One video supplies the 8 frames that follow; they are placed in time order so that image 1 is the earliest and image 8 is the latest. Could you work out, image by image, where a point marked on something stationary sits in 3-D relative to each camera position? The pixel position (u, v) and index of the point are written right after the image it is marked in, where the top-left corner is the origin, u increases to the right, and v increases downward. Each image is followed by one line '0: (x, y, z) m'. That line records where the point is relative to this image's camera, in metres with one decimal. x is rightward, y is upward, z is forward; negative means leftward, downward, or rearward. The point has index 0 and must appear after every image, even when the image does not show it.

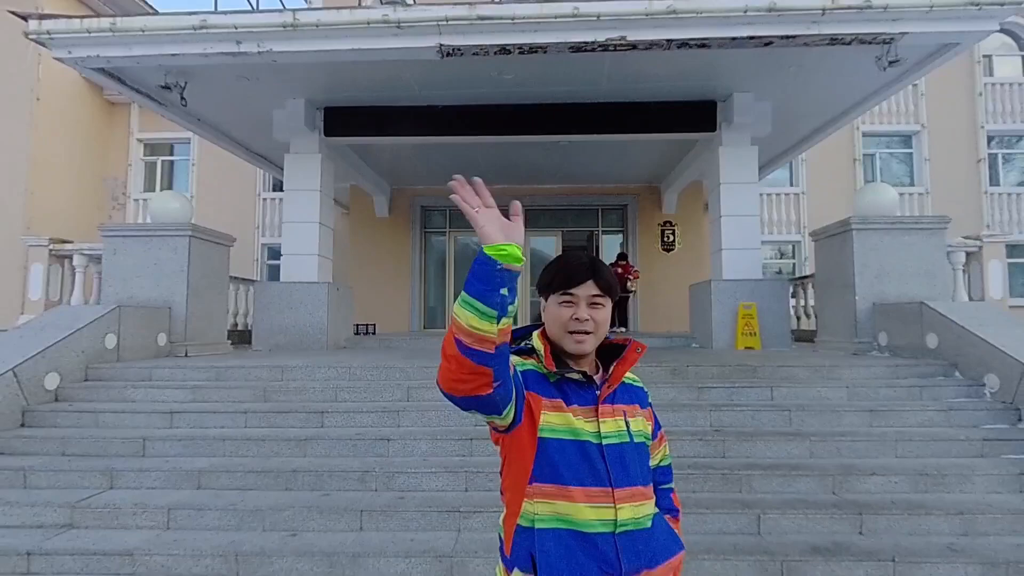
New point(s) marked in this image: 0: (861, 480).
0: (+2.2, -1.2, +3.4) m
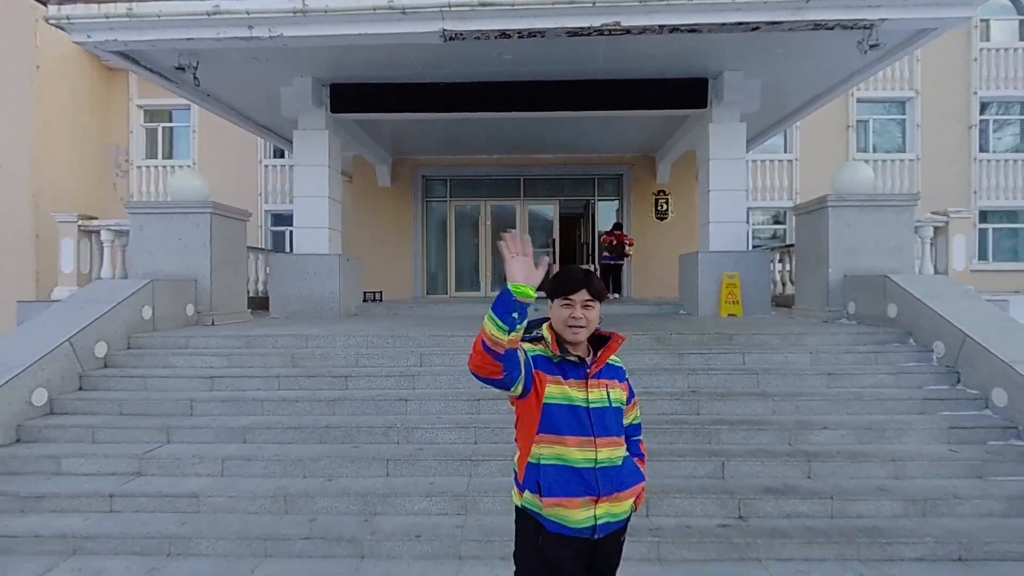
0: (+2.2, -1.0, +4.0) m
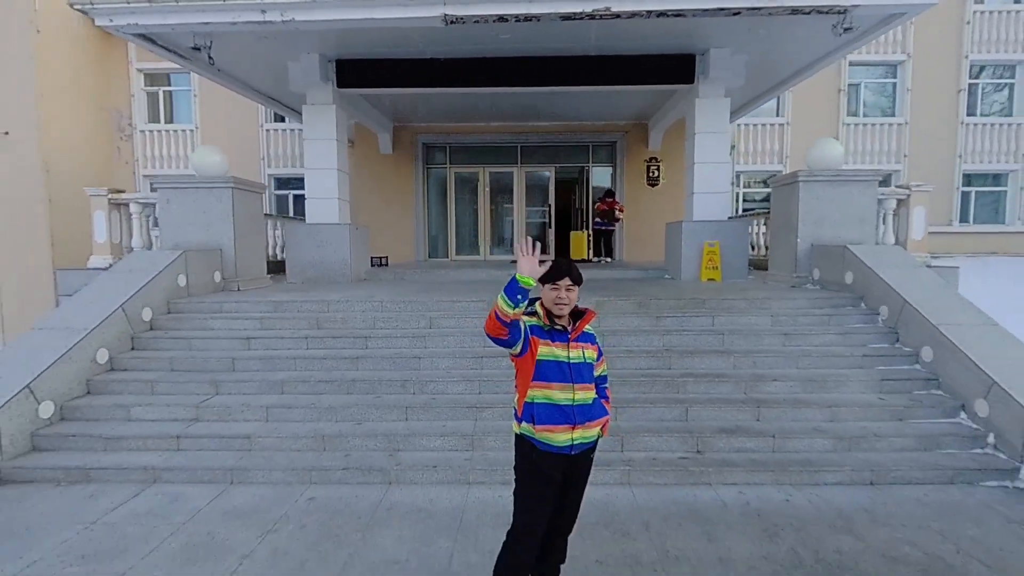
0: (+2.2, -0.8, +4.7) m
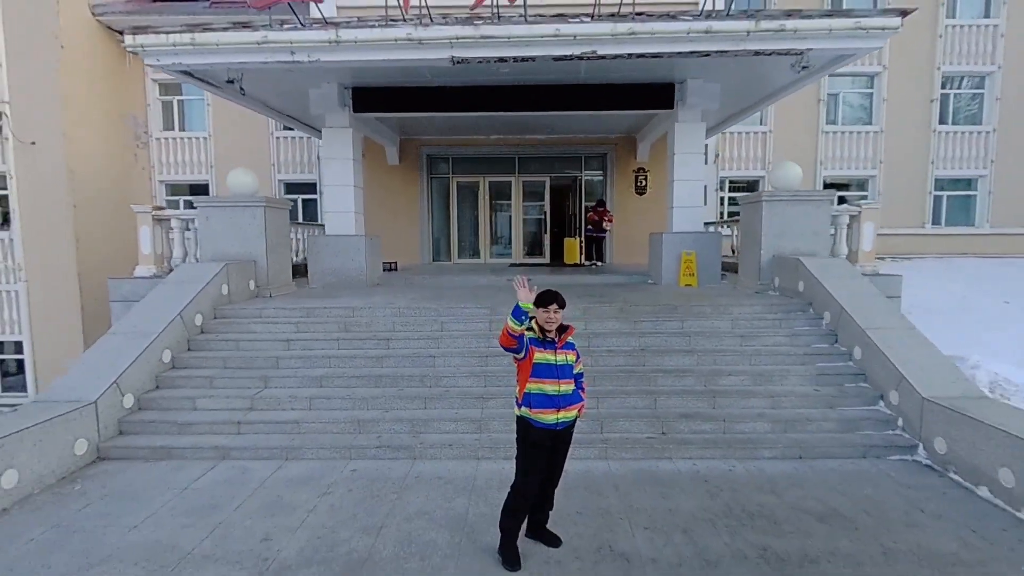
0: (+2.2, -0.9, +5.6) m
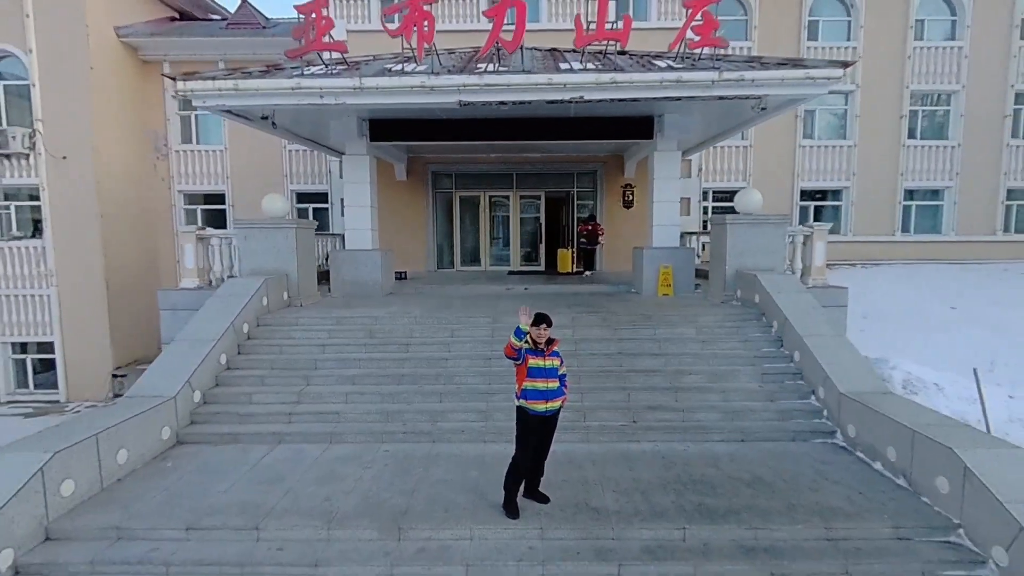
0: (+2.2, -1.1, +6.8) m
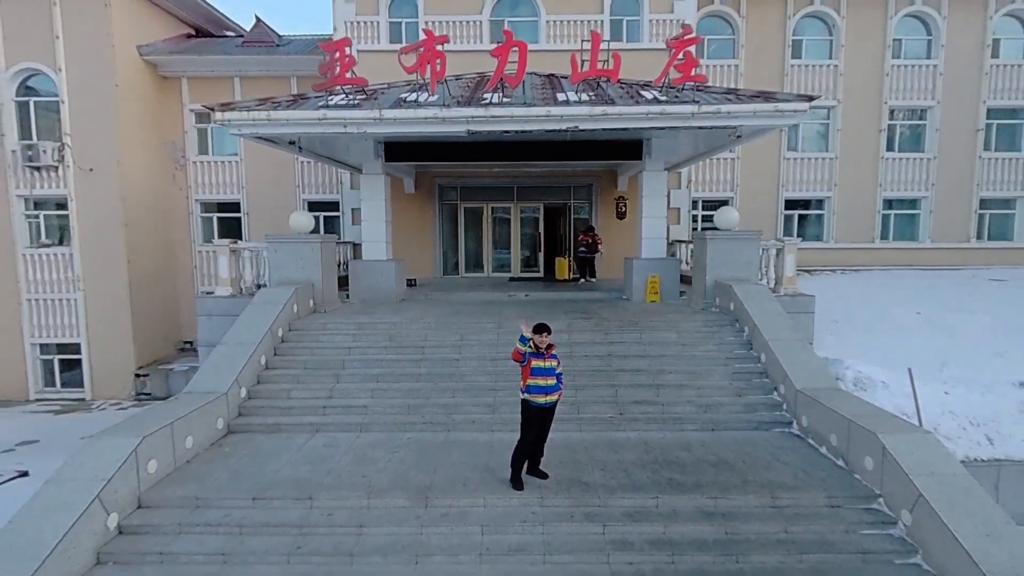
0: (+2.2, -1.3, +7.9) m
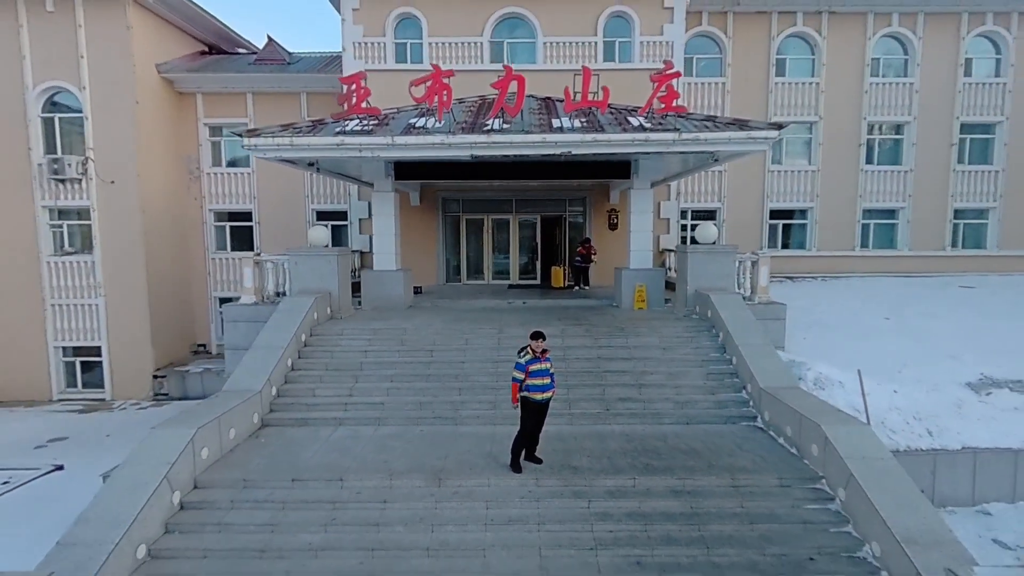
0: (+2.2, -1.4, +8.8) m
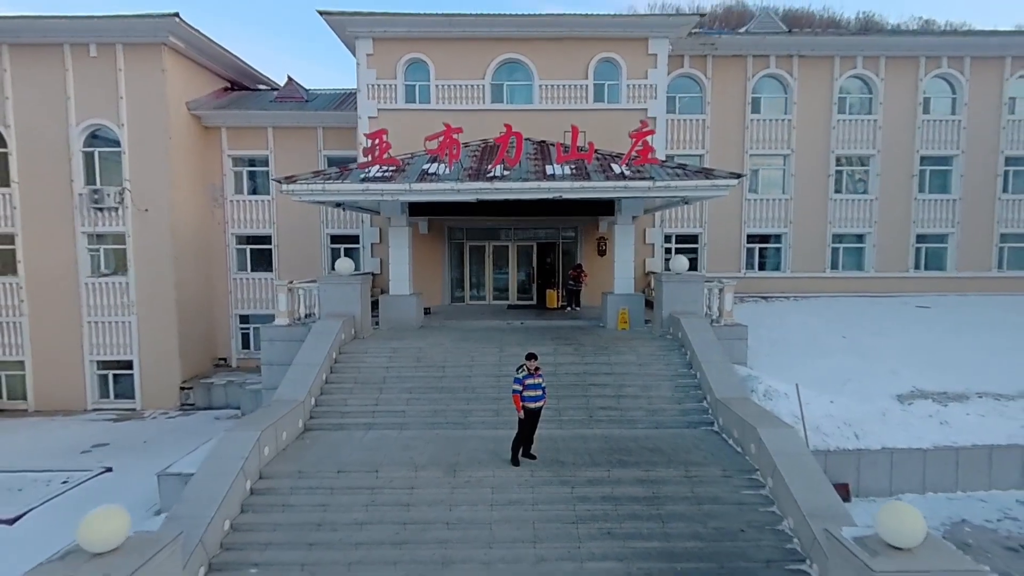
0: (+2.2, -1.9, +10.5) m
